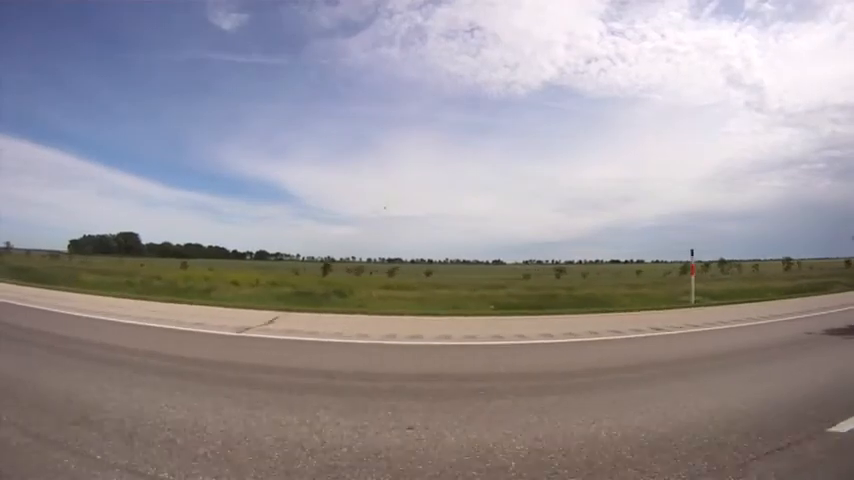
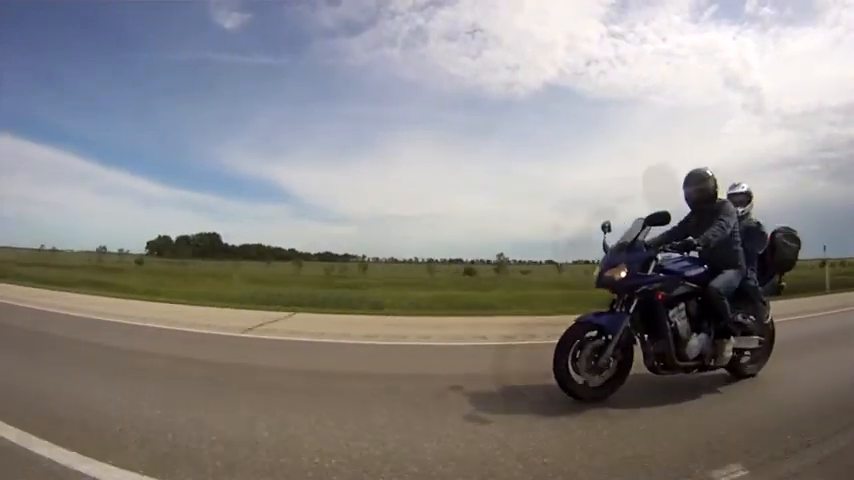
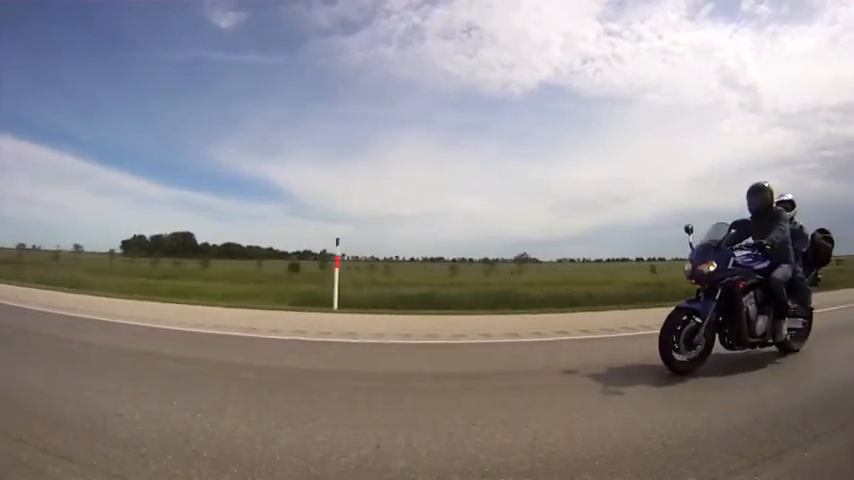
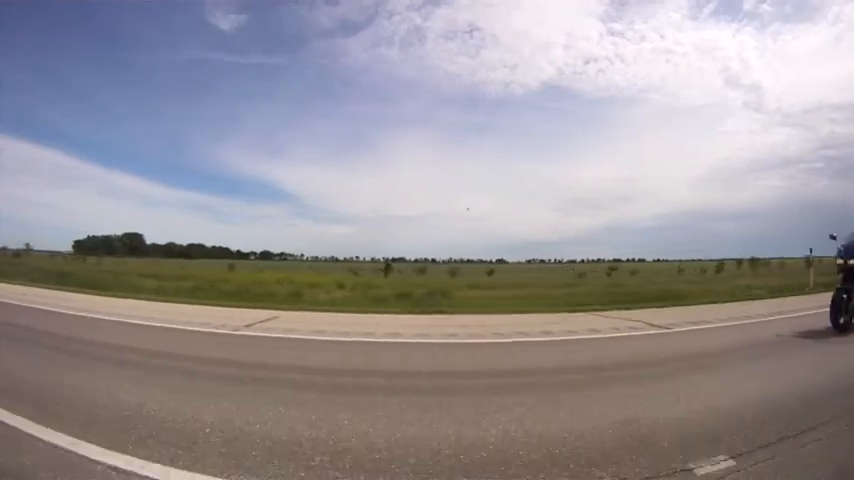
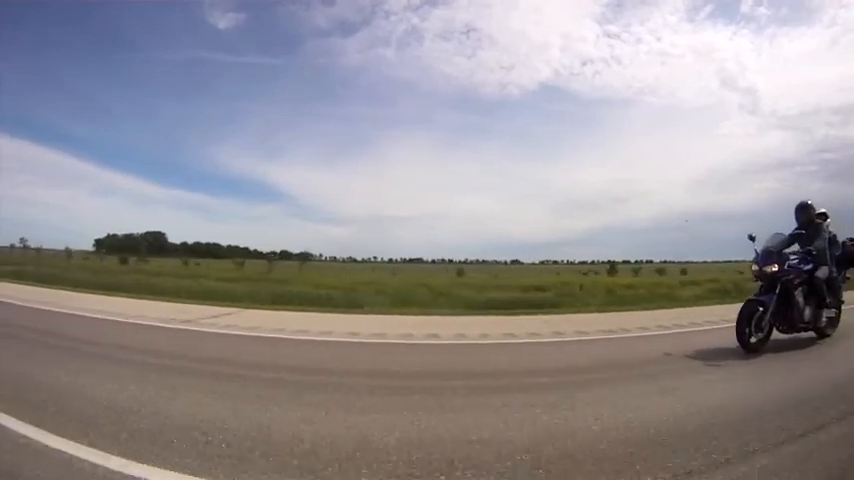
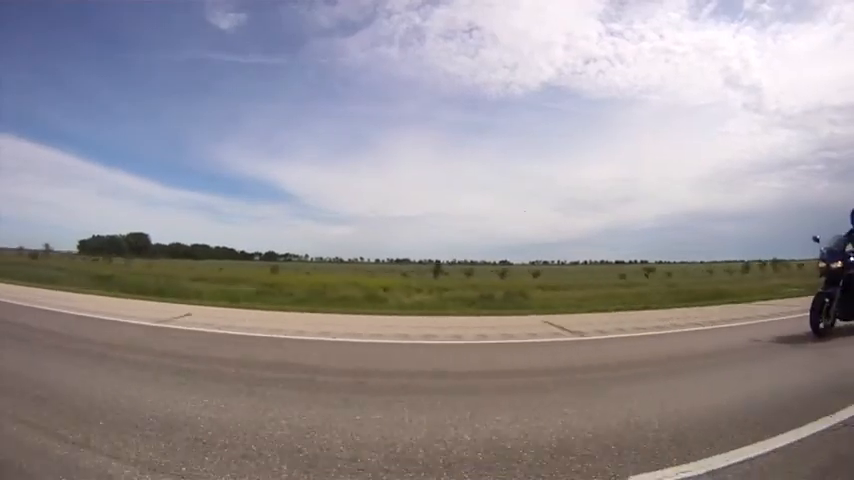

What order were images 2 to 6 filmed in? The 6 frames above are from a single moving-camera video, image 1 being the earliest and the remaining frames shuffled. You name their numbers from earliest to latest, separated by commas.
4, 6, 5, 3, 2
